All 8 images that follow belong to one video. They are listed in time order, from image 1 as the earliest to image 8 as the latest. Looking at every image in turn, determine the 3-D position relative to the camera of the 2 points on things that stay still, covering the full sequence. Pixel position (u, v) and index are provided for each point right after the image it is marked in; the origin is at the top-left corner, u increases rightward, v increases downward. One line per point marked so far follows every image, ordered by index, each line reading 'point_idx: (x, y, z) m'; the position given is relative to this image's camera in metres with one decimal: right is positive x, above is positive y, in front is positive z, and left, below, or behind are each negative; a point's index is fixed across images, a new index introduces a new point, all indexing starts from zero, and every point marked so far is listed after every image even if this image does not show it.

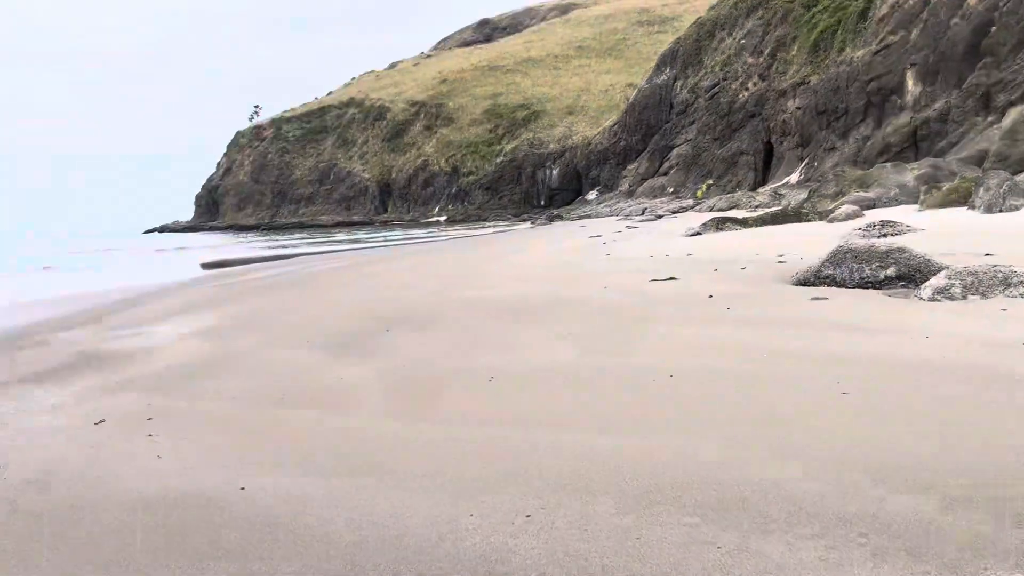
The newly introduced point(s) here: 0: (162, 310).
0: (-5.9, -0.4, +11.7) m
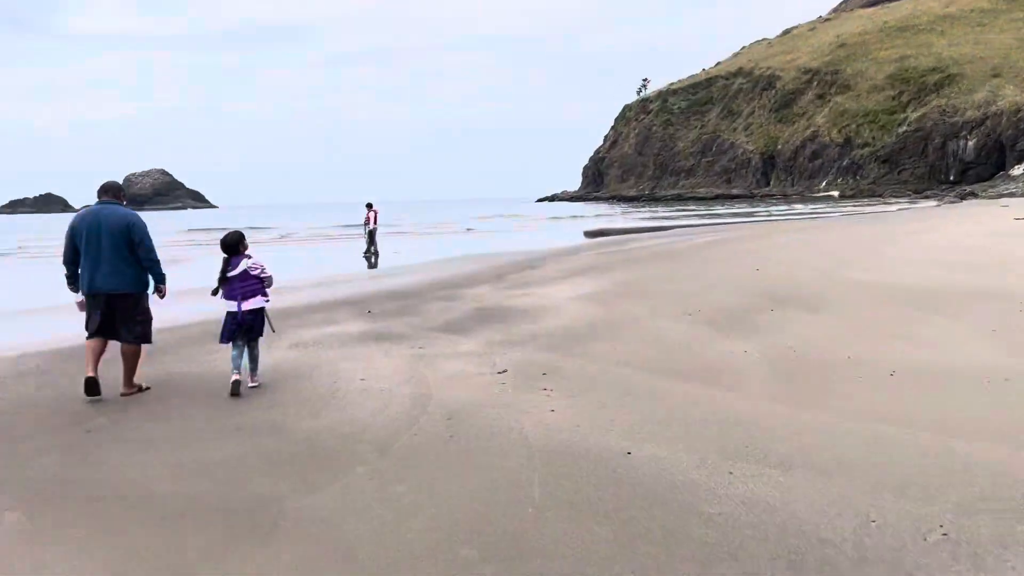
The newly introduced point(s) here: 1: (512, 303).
0: (+0.9, +0.3, +13.0) m
1: (0.0, -0.2, +9.4) m
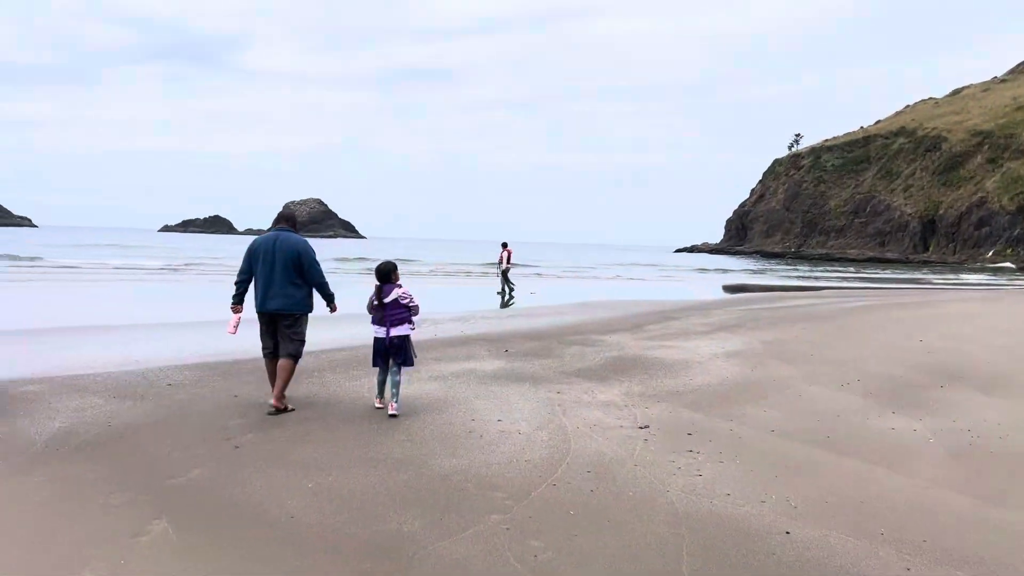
0: (+3.5, -0.7, +12.3) m
1: (+1.9, -0.9, +8.9) m
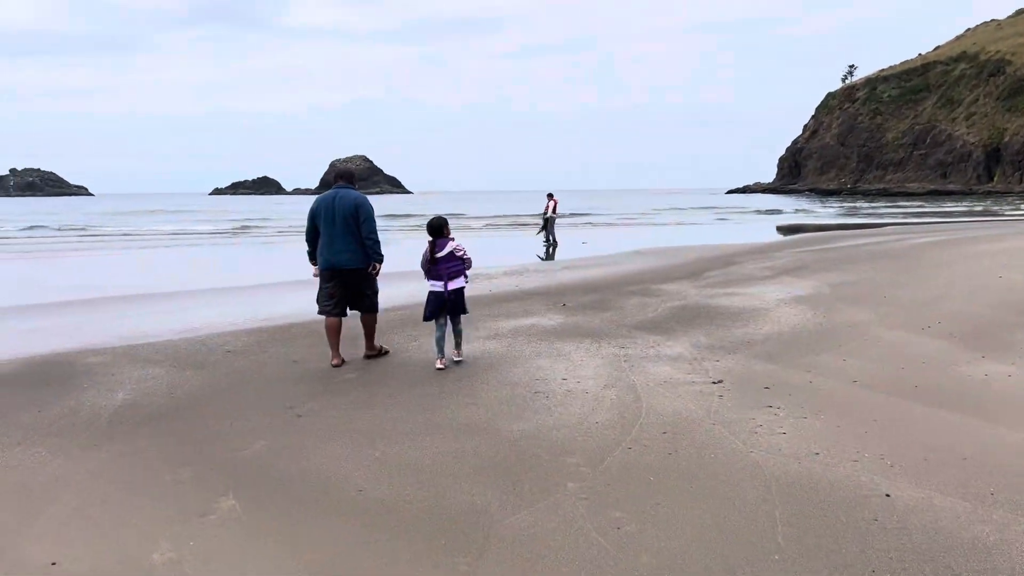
0: (+4.4, +0.3, +11.8) m
1: (+2.6, -0.2, +8.5) m
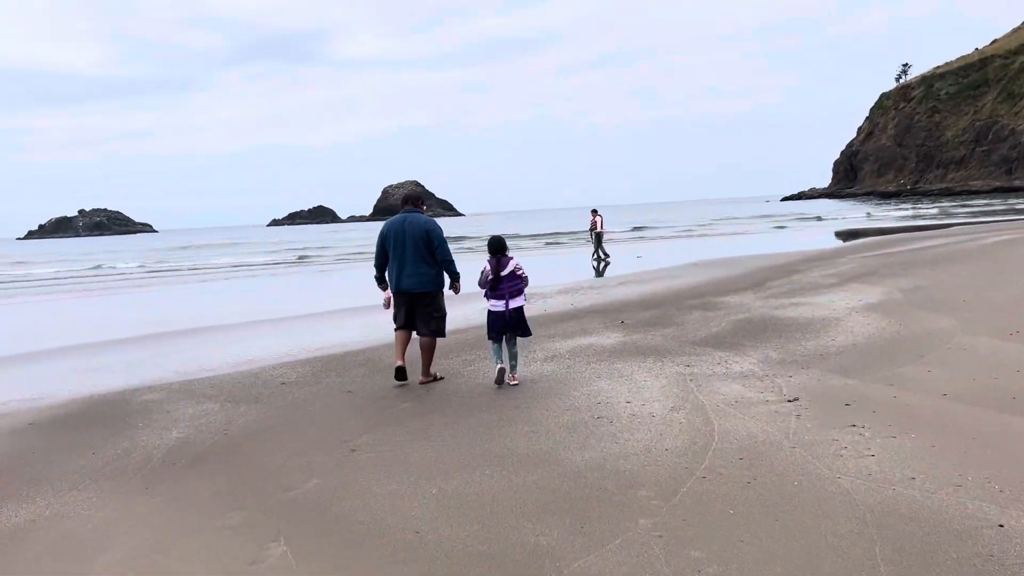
0: (+5.3, +0.2, +11.2) m
1: (+3.3, -0.3, +8.1) m
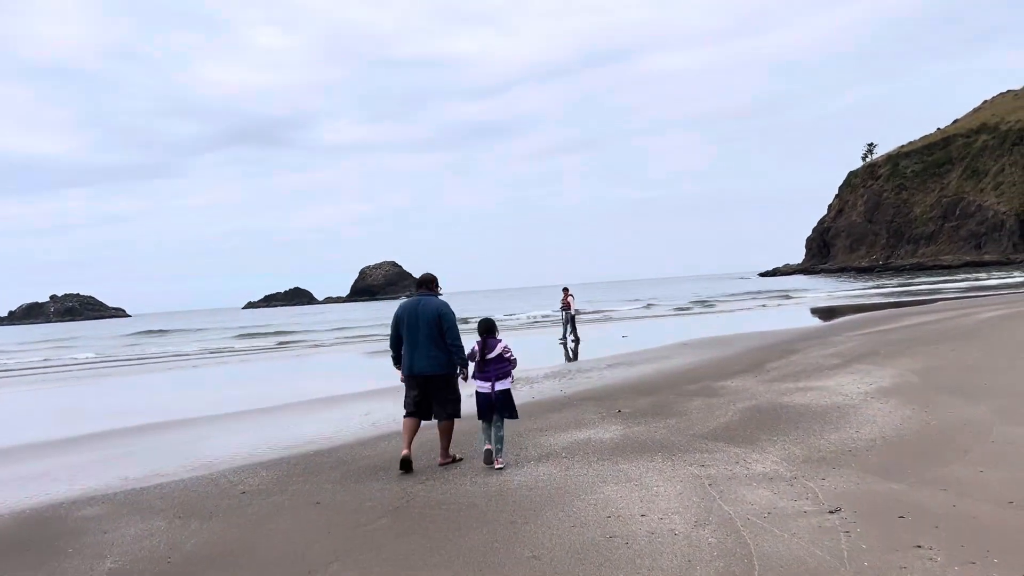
0: (+5.1, -1.1, +10.8) m
1: (+3.2, -1.3, +7.5) m
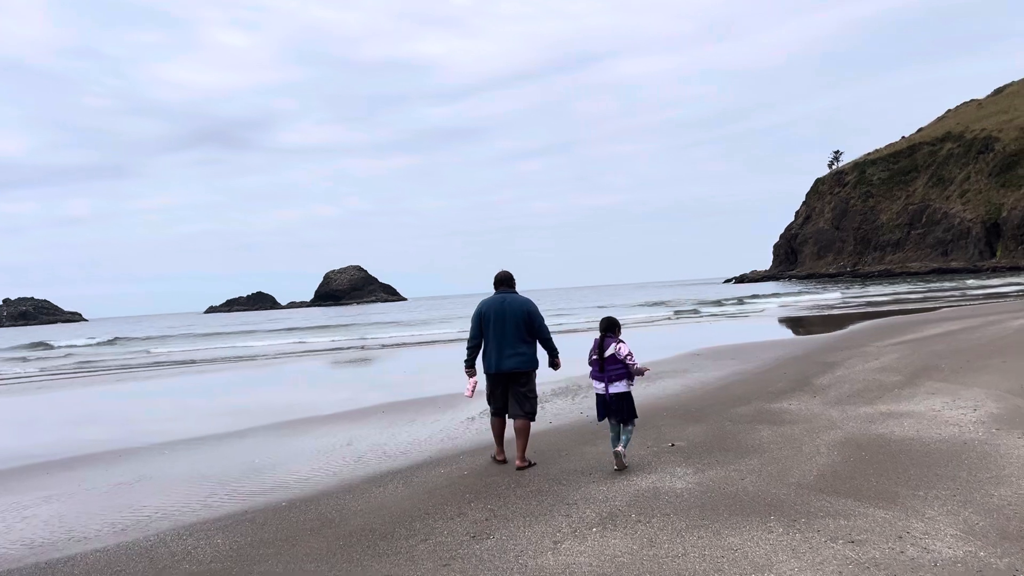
0: (+5.2, -1.2, +9.4) m
1: (+3.4, -1.3, +6.1) m
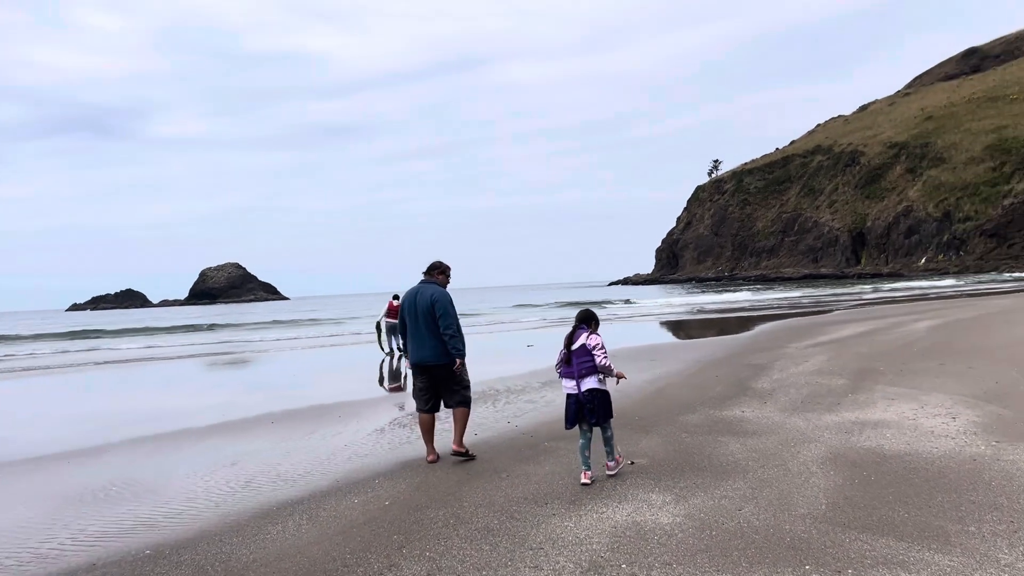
0: (+4.1, -1.2, +9.0) m
1: (+2.9, -1.3, +5.5) m
